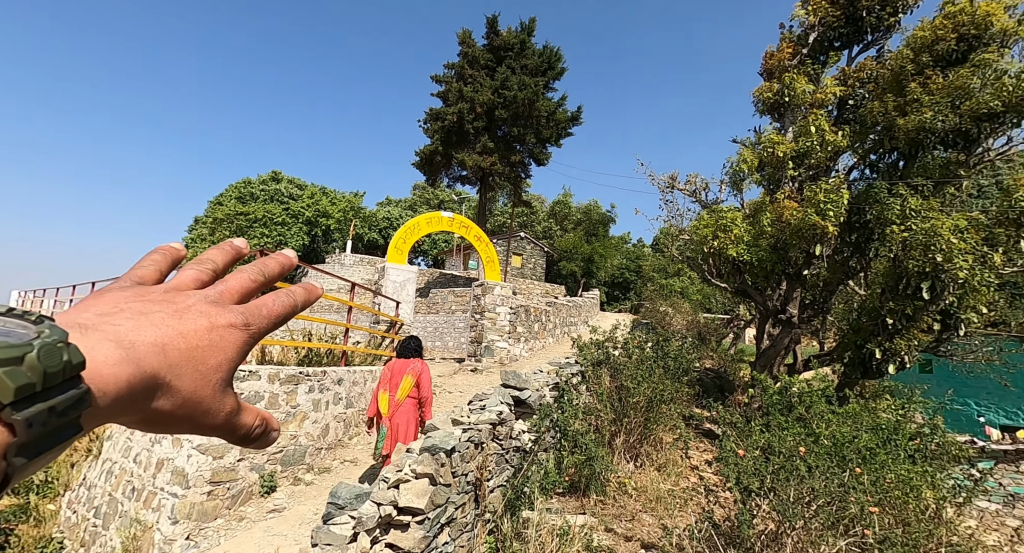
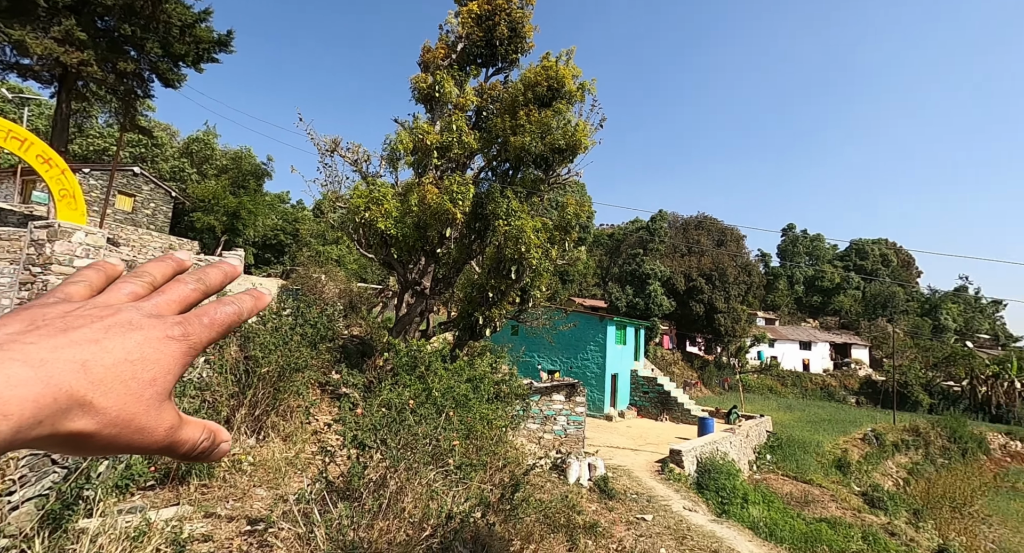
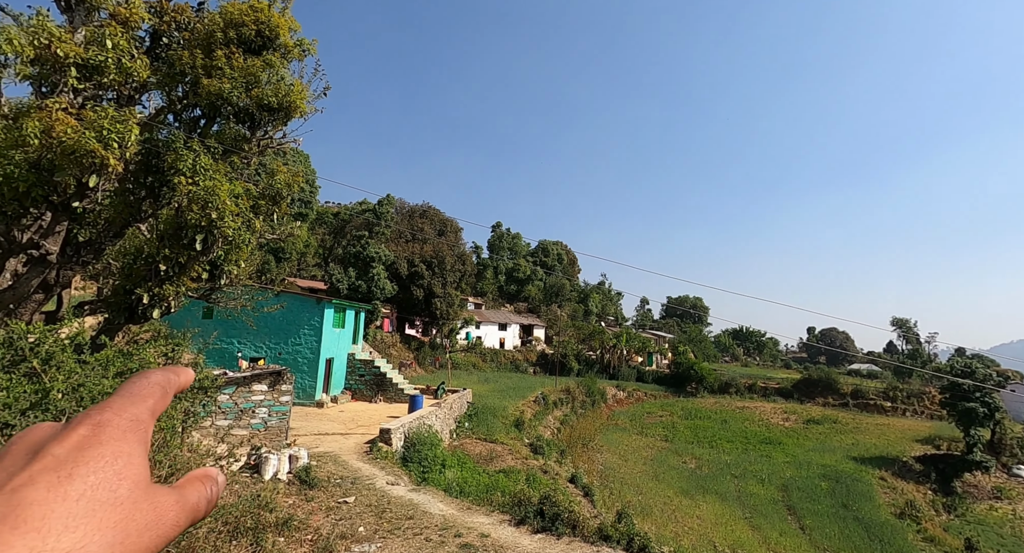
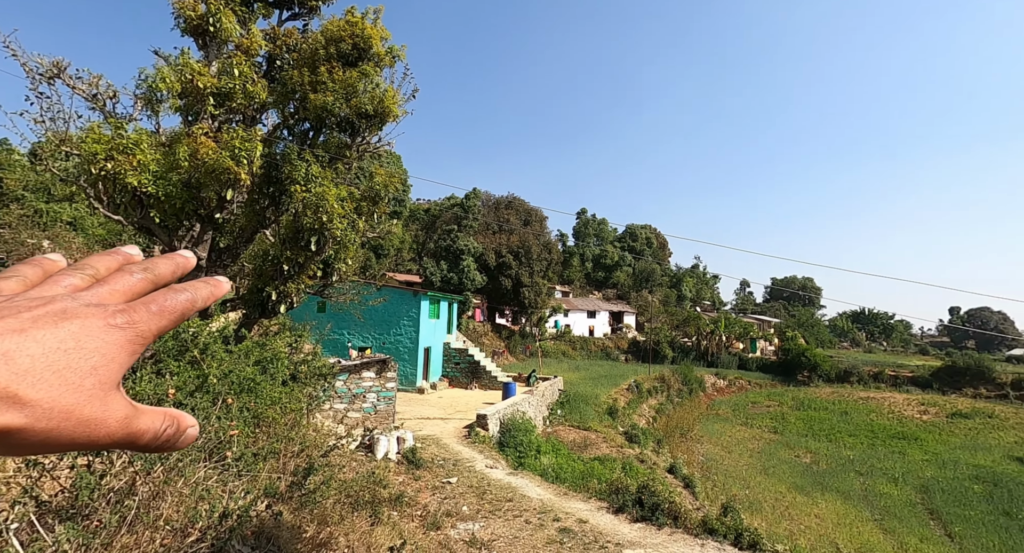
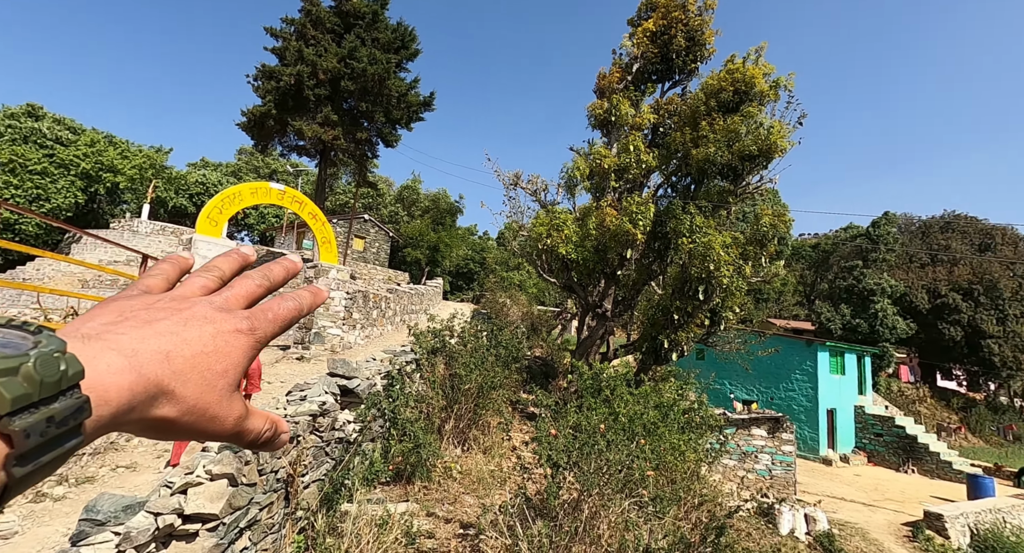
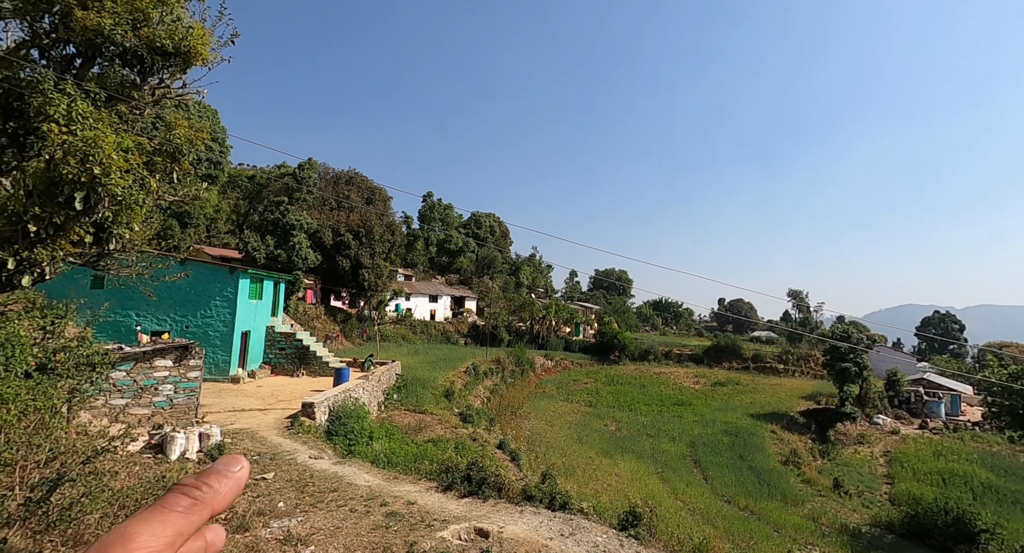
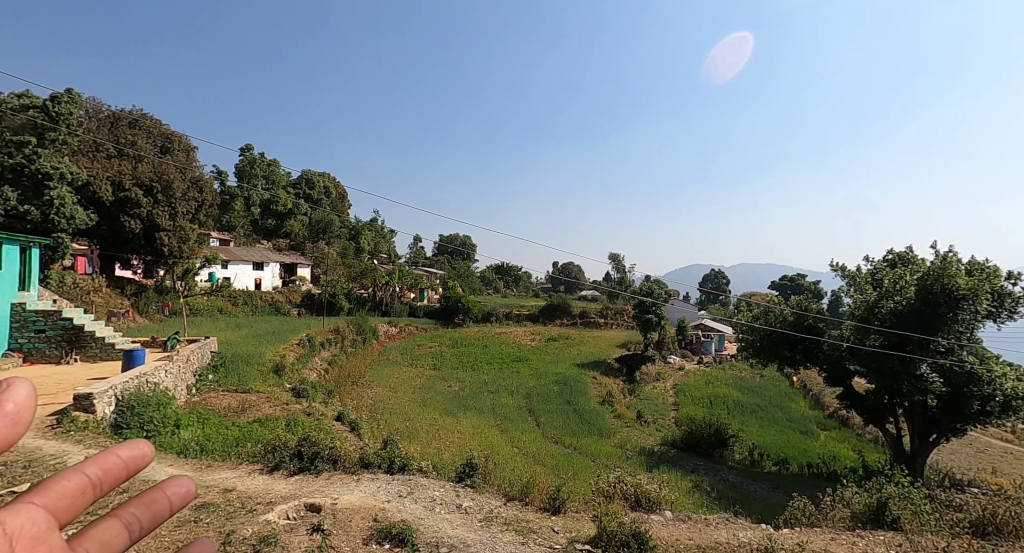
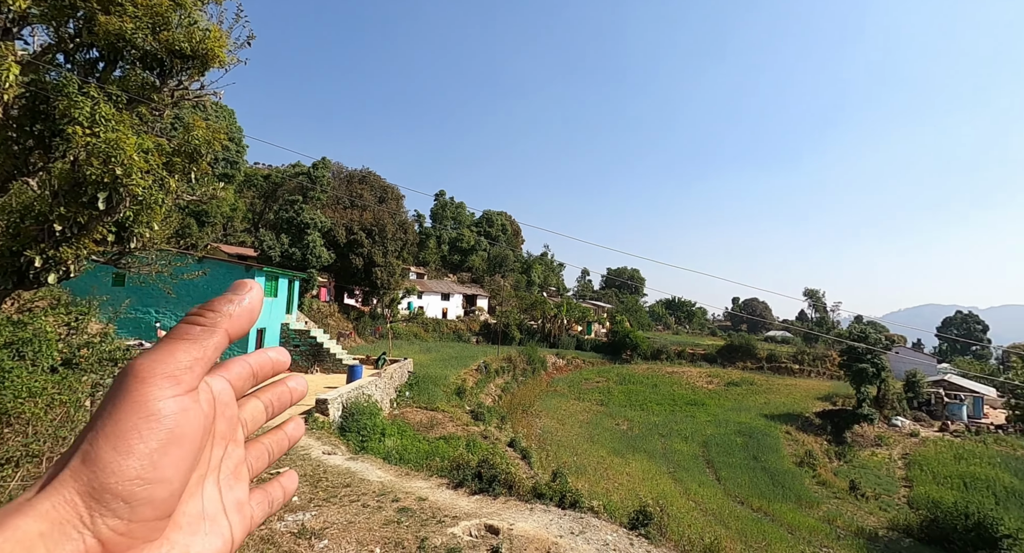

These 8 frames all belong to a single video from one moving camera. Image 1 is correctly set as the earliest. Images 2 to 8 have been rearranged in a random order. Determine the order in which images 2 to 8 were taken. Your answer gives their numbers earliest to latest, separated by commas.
5, 2, 4, 8, 7, 6, 3
